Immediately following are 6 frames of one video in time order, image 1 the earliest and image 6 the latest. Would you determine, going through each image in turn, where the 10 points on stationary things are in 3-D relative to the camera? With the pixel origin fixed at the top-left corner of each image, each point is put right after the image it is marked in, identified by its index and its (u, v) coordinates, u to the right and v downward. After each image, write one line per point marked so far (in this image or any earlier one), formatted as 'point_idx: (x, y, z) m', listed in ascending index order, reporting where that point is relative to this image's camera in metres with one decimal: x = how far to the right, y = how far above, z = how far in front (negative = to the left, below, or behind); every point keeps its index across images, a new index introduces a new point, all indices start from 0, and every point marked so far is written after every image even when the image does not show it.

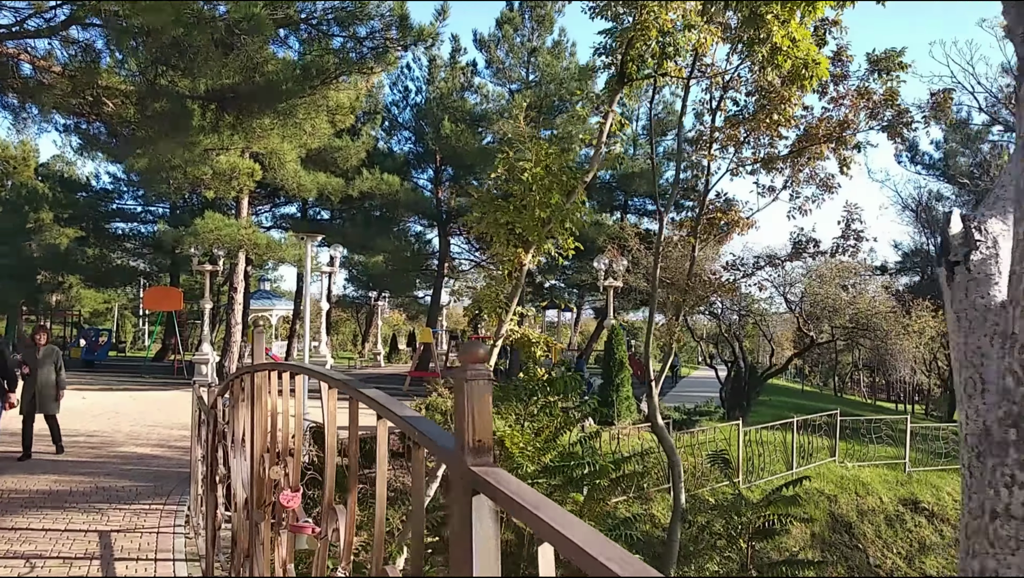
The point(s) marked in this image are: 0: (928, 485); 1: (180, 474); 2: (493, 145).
0: (+5.9, -2.8, +10.9) m
1: (-2.6, -1.4, +6.0) m
2: (-0.4, +3.3, +17.3) m
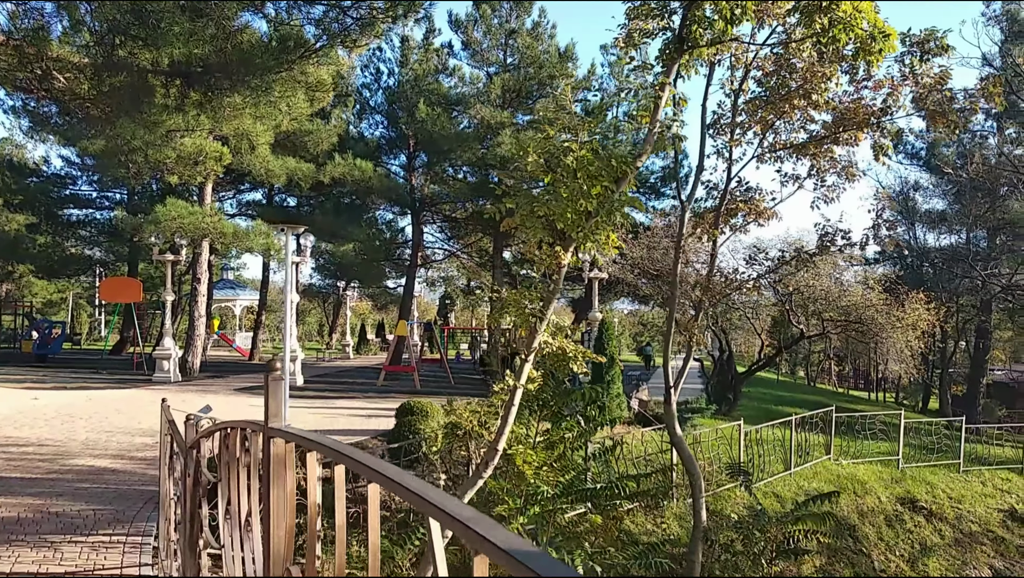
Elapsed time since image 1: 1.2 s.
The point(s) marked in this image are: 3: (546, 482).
0: (+5.7, -2.7, +10.7) m
1: (-2.6, -1.4, +5.3) m
2: (-0.9, +3.5, +16.7) m
3: (+0.2, -1.2, +4.6) m
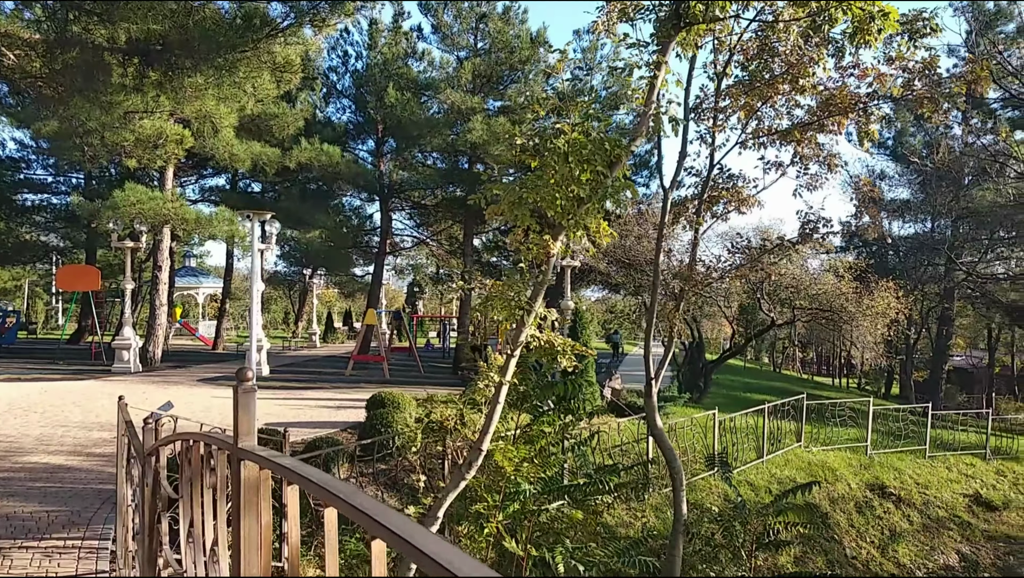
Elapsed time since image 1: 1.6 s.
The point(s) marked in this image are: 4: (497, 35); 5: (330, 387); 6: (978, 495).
0: (+5.3, -2.5, +10.8) m
1: (-2.7, -1.4, +5.1) m
2: (-1.5, +3.7, +16.4) m
3: (+0.1, -1.1, +4.4) m
4: (-0.3, +5.5, +16.5) m
5: (-2.8, -1.5, +11.9) m
6: (+6.4, -2.8, +10.5) m
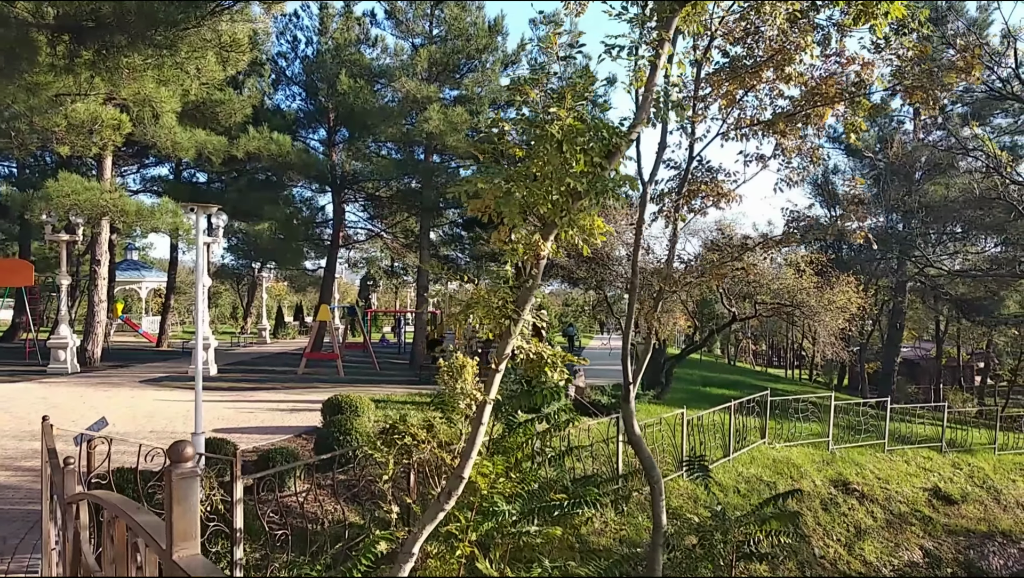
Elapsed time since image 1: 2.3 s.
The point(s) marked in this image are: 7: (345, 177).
0: (+4.8, -2.4, +10.8) m
1: (-2.9, -1.4, +4.6) m
2: (-2.4, +3.8, +15.9) m
3: (-0.1, -1.1, +4.1) m
4: (-1.2, +5.6, +16.1) m
5: (-3.4, -1.5, +11.4) m
6: (+5.9, -2.8, +10.6) m
7: (-3.9, +2.6, +17.8) m
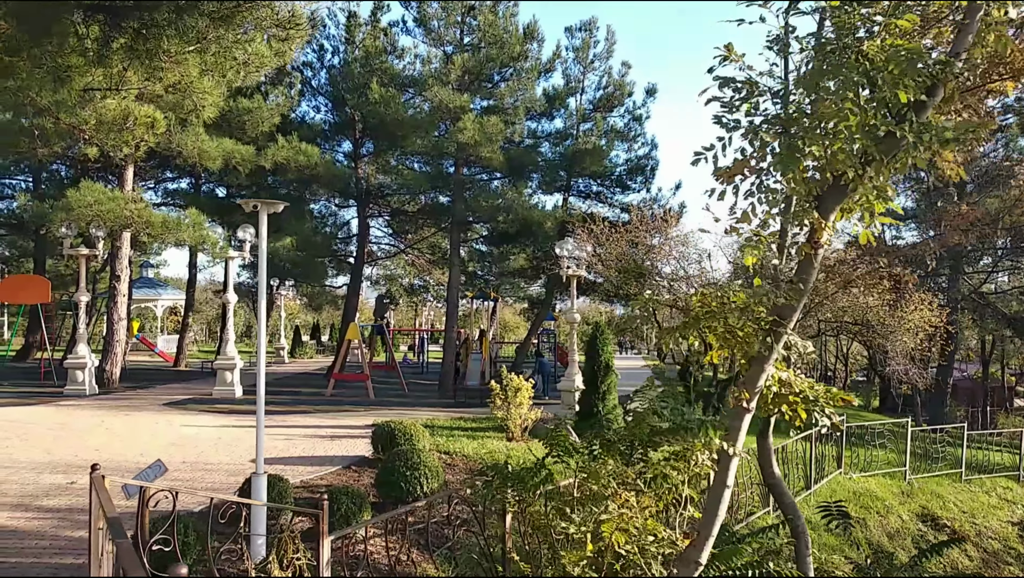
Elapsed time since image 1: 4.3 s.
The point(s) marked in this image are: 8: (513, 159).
0: (+5.4, -2.7, +9.9) m
1: (-2.3, -1.4, +3.9) m
2: (-1.7, +3.5, +15.3) m
3: (+0.5, -1.1, +3.3) m
4: (-0.5, +5.3, +15.5) m
5: (-2.7, -1.7, +10.6) m
6: (+6.5, -3.0, +9.7) m
7: (-3.1, +2.2, +17.2) m
8: (0.0, +2.6, +15.6) m
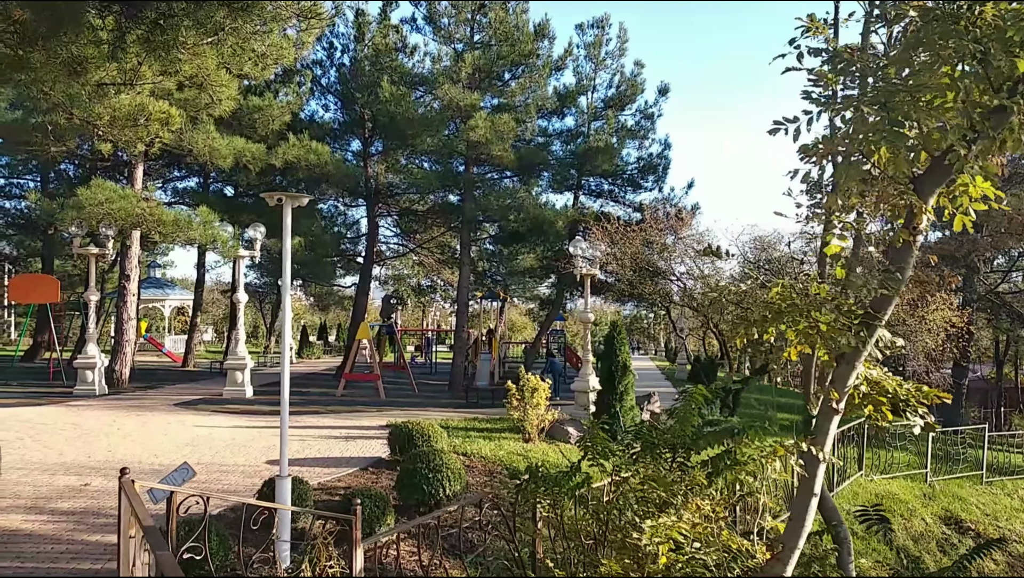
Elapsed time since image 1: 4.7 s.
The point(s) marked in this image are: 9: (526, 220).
0: (+5.6, -2.7, +9.8) m
1: (-2.1, -1.4, +3.7) m
2: (-1.5, +3.5, +15.2) m
3: (+0.7, -1.1, +3.2) m
4: (-0.3, +5.3, +15.4) m
5: (-2.5, -1.7, +10.5) m
6: (+6.7, -2.9, +9.5) m
7: (-2.9, +2.2, +17.1) m
8: (+0.2, +2.6, +15.5) m
9: (+0.3, +1.4, +15.4) m
